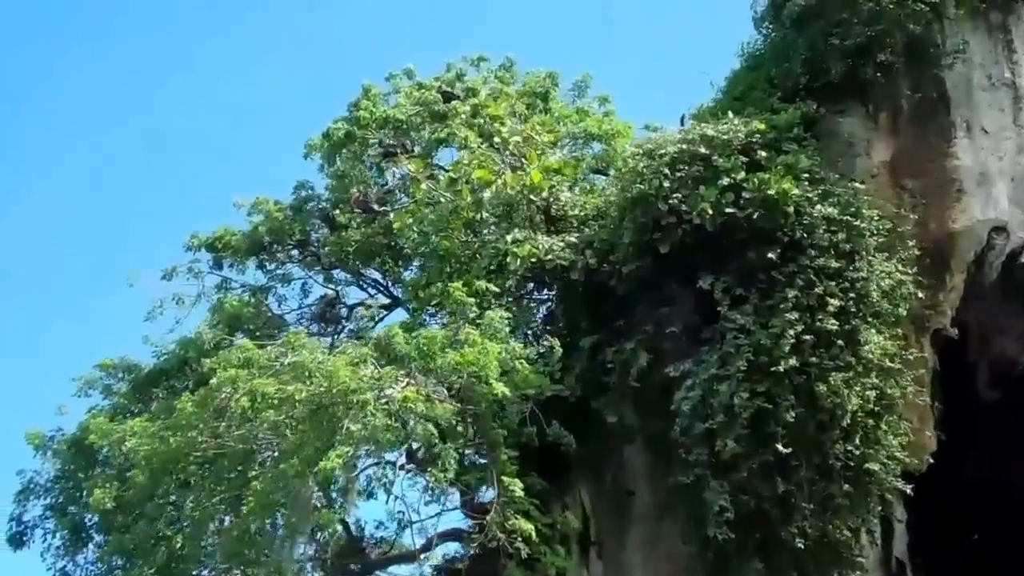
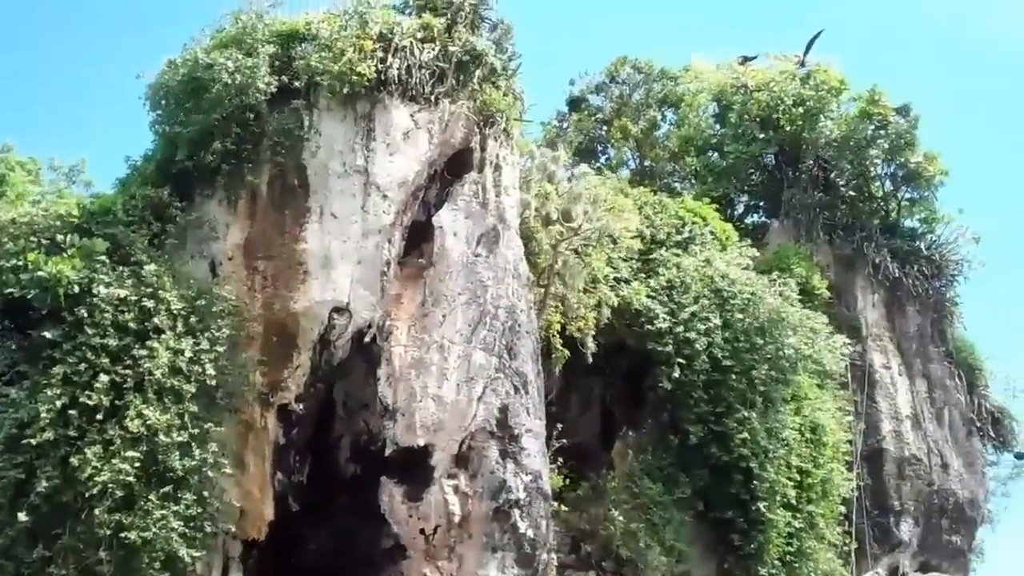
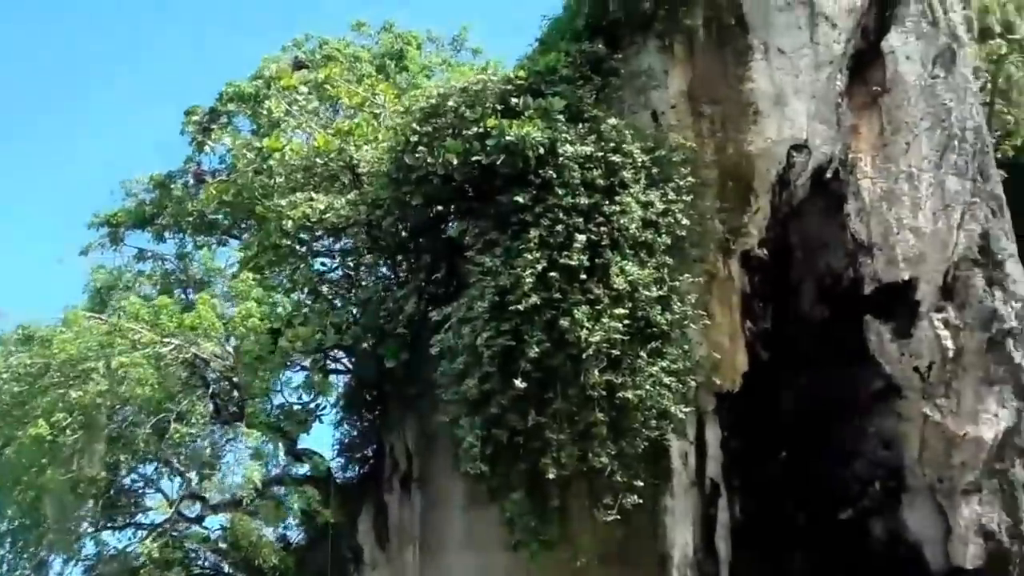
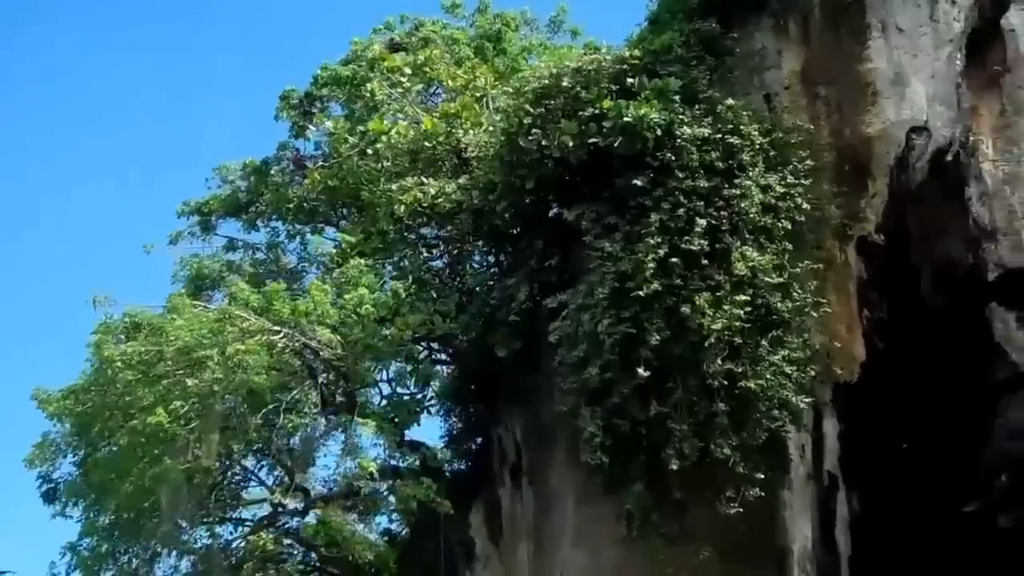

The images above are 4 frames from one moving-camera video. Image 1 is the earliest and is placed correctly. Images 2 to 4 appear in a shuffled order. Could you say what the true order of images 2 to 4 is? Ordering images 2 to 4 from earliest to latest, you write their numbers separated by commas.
4, 3, 2
